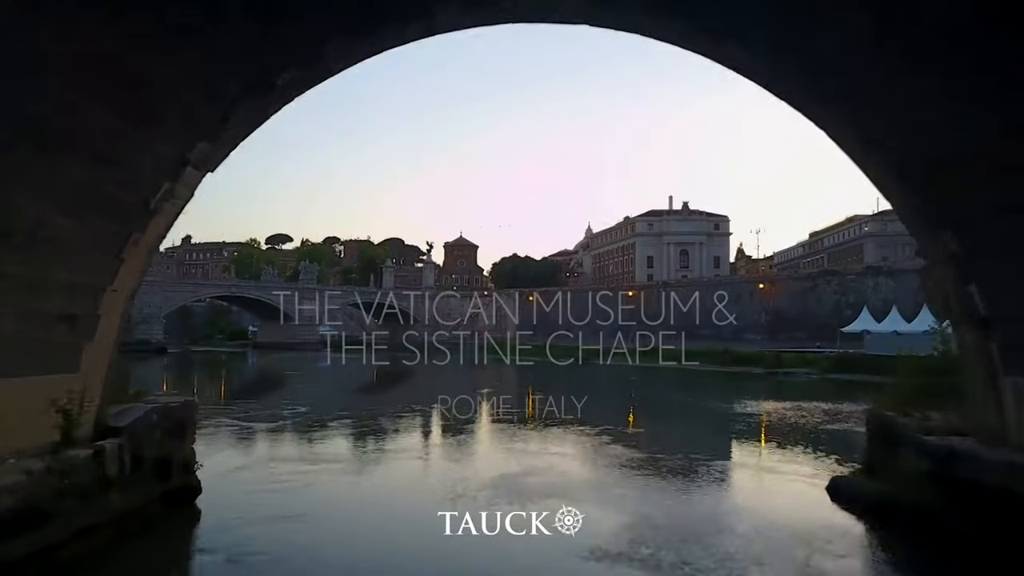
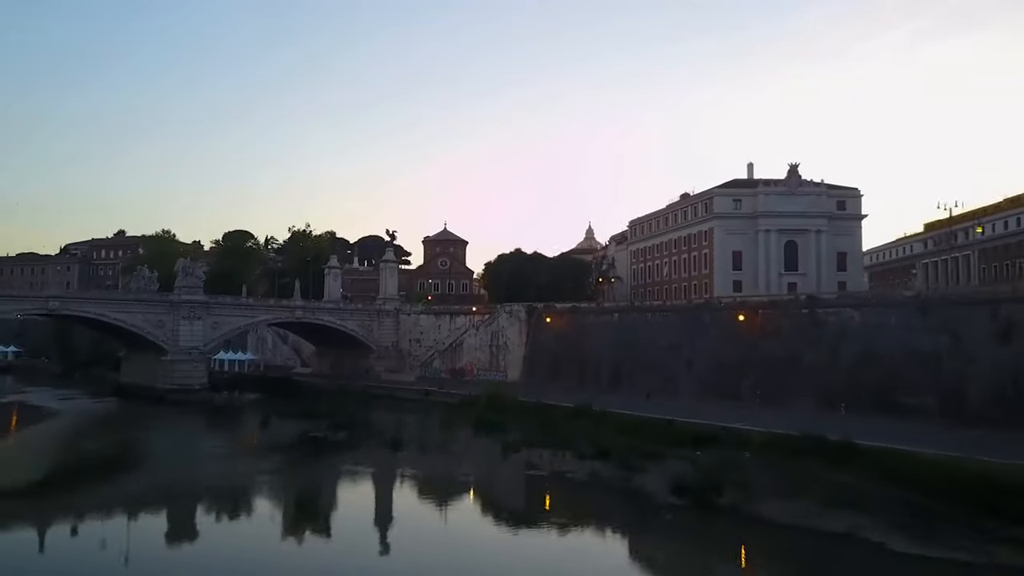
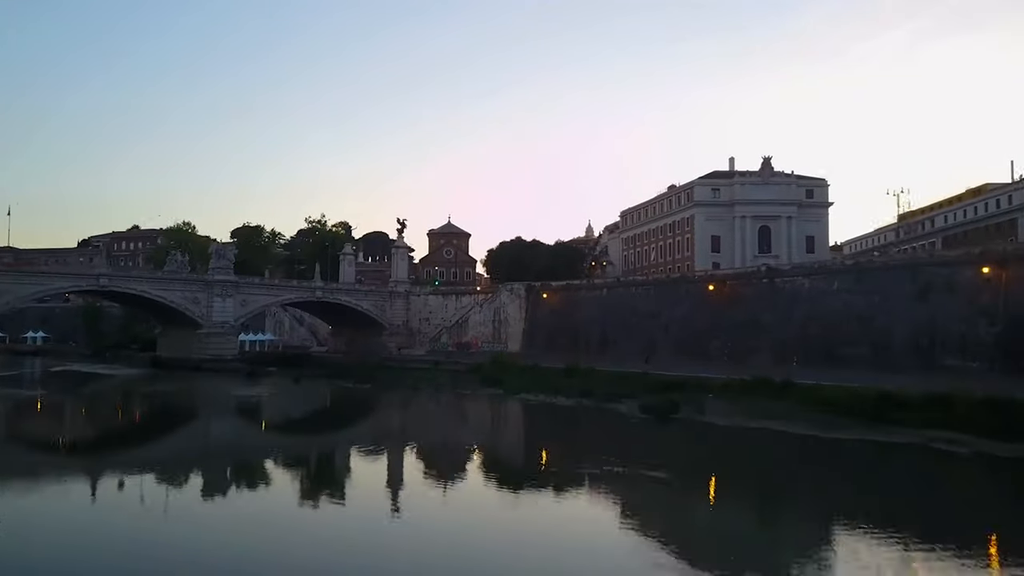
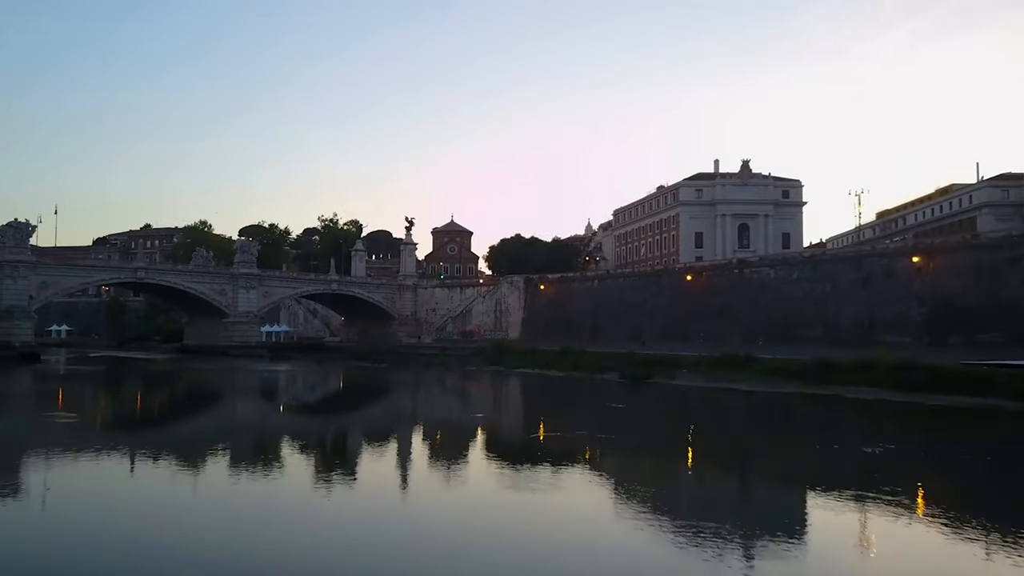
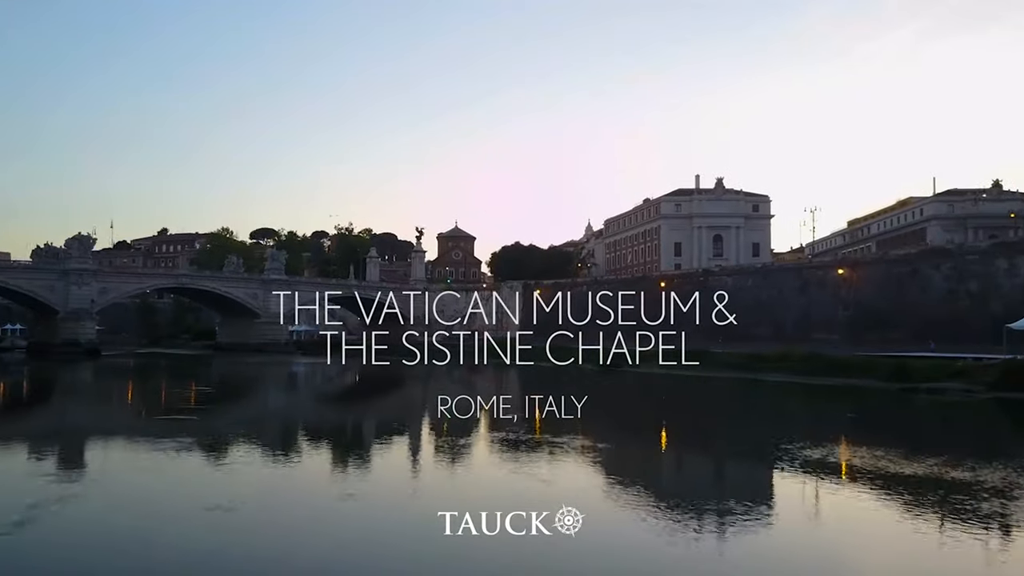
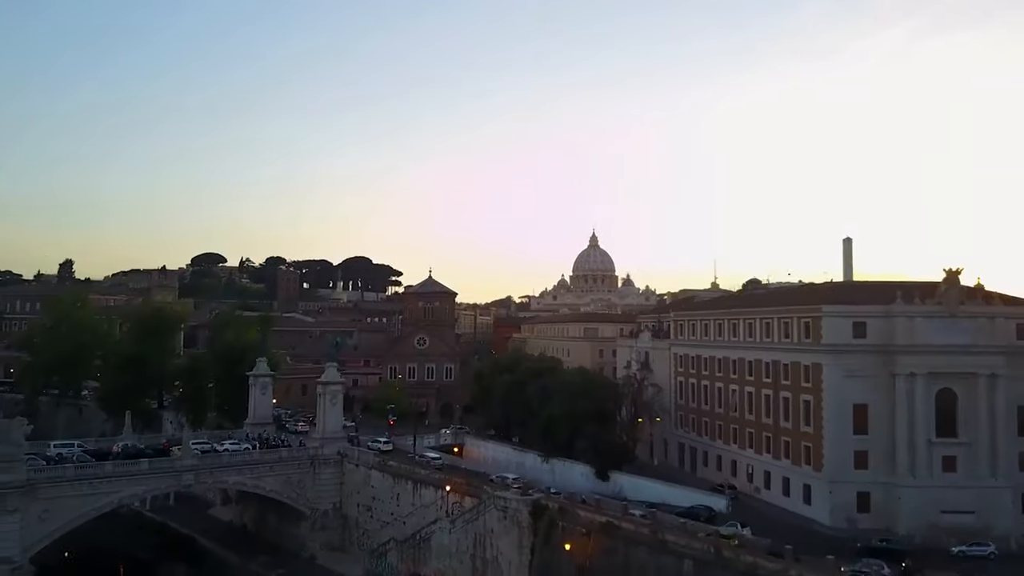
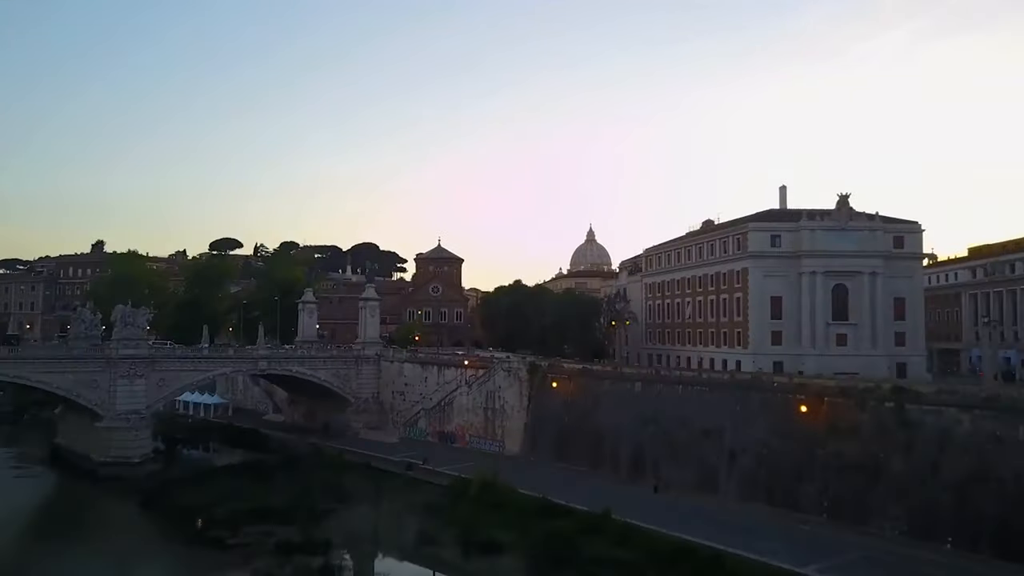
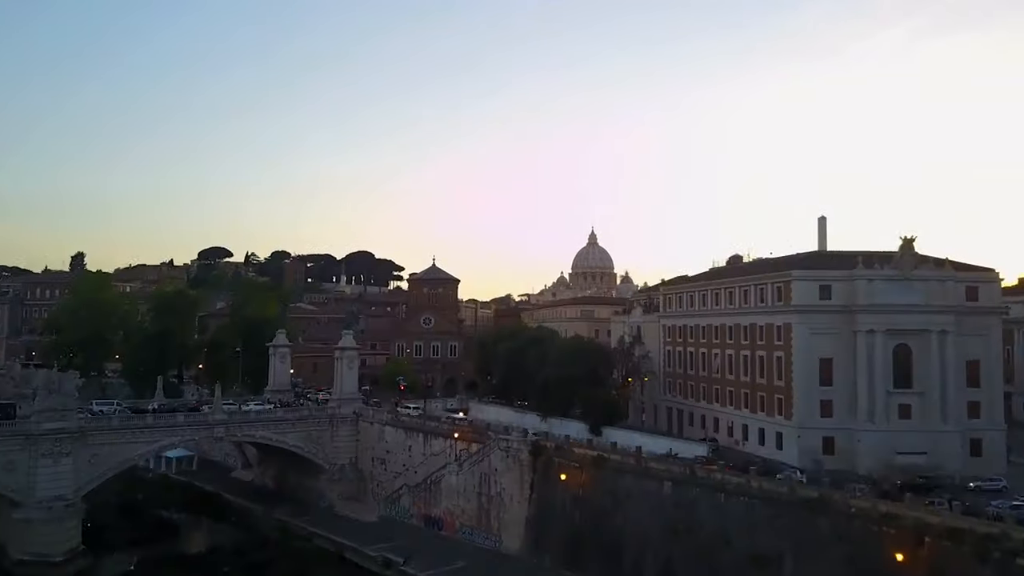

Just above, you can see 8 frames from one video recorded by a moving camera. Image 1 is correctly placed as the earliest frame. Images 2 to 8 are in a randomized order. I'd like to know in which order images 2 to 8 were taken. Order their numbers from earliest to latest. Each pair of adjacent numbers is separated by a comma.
5, 4, 3, 2, 7, 8, 6
